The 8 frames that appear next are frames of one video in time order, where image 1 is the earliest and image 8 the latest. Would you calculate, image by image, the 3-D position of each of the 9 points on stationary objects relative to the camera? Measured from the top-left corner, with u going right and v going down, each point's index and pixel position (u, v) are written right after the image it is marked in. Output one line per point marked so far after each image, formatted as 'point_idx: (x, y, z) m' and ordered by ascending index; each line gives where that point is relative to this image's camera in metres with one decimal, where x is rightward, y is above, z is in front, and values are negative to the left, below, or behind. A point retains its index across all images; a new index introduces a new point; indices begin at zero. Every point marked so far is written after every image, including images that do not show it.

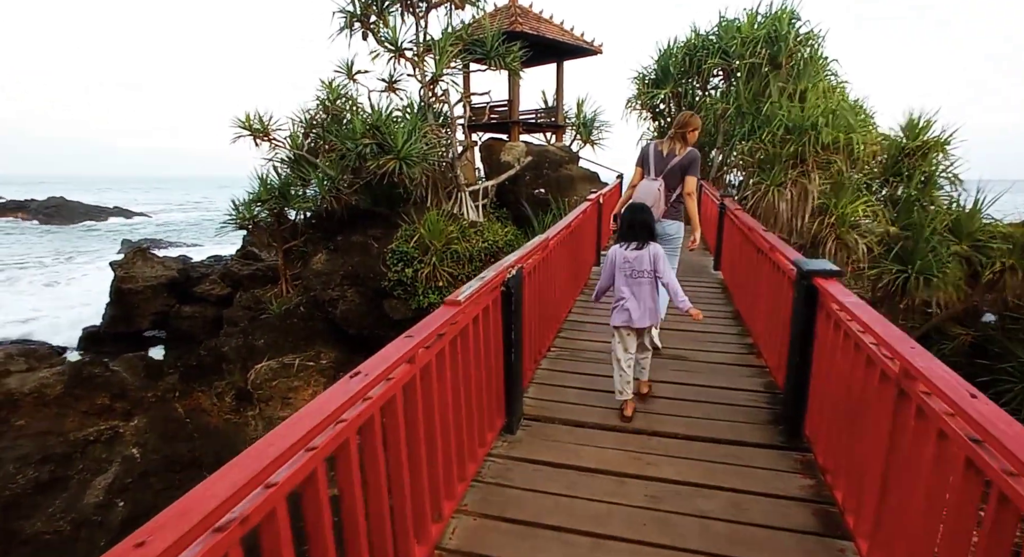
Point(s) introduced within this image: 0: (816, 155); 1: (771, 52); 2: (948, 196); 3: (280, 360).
0: (+3.8, +1.5, +7.0) m
1: (+3.7, +3.3, +8.0) m
2: (+6.3, +1.2, +8.0) m
3: (-3.5, -1.2, +8.4) m
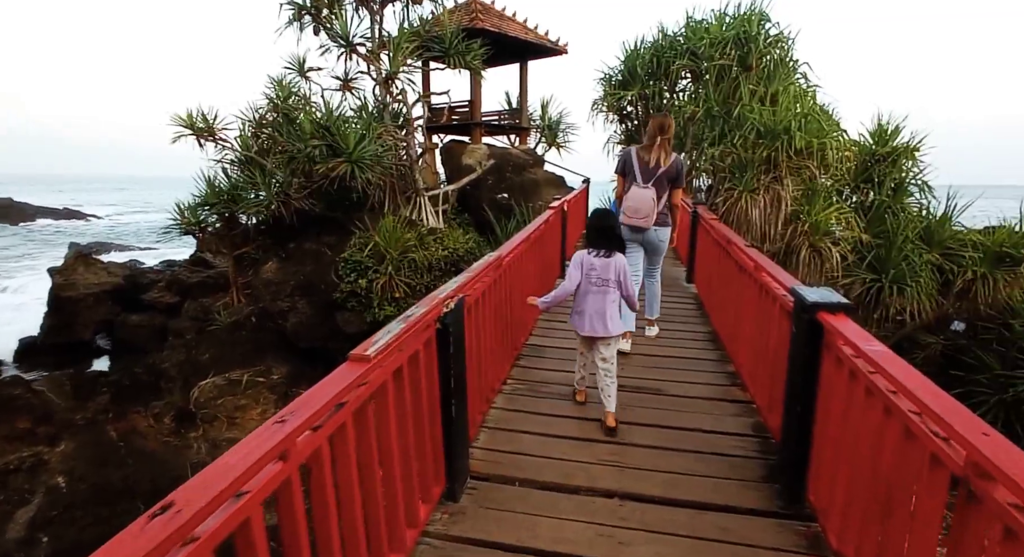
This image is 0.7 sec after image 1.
0: (+3.4, +1.4, +6.7) m
1: (+3.2, +3.1, +7.7) m
2: (+5.8, +1.1, +7.9) m
3: (-4.0, -1.4, +7.7) m
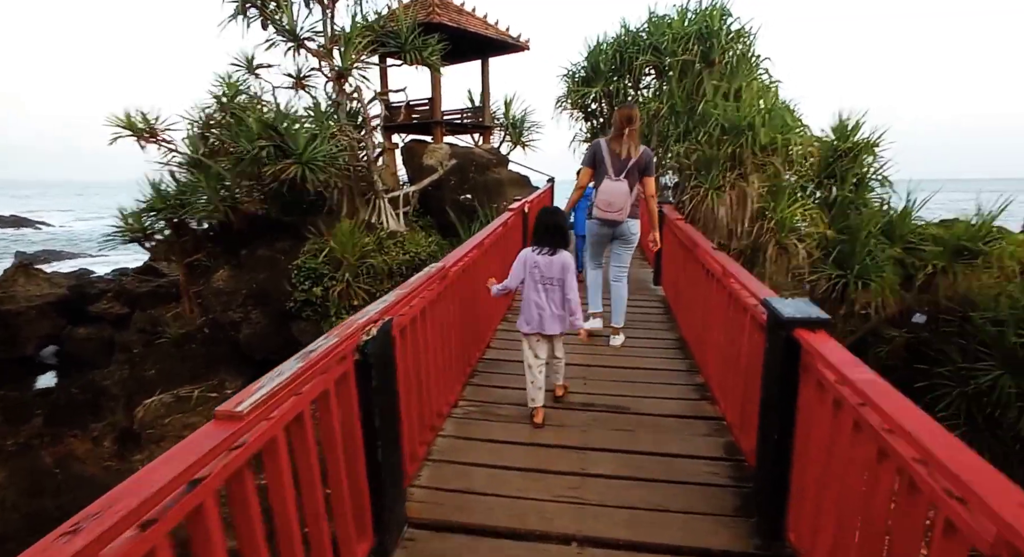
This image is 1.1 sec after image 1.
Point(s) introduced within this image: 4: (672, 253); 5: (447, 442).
0: (+2.9, +1.5, +6.6) m
1: (+2.6, +3.2, +7.6) m
2: (+5.3, +1.2, +7.9) m
3: (-4.4, -1.5, +7.3) m
4: (+1.3, +0.2, +4.4) m
5: (-0.3, -0.7, +2.3) m
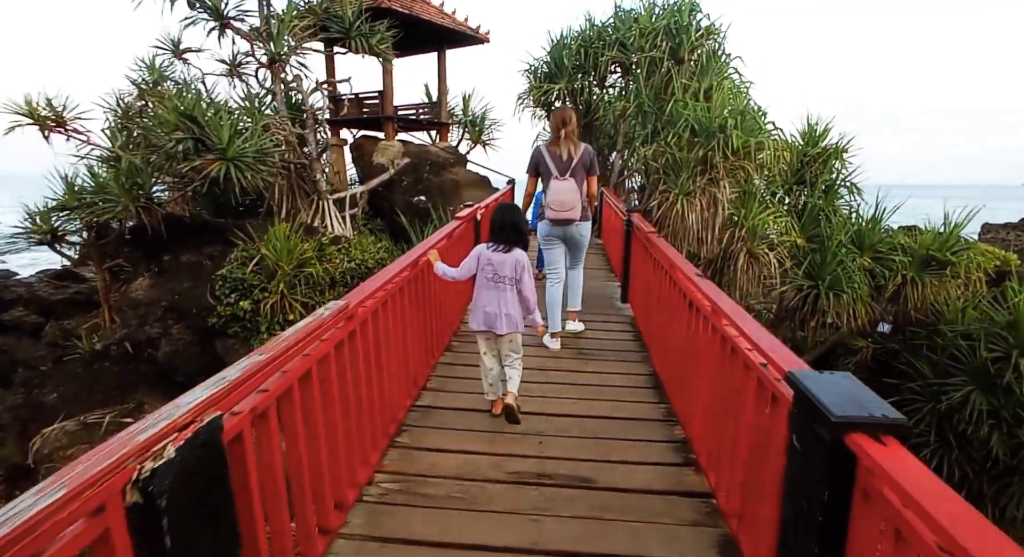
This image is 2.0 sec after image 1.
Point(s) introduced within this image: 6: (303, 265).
0: (+2.4, +1.3, +6.2) m
1: (+2.1, +3.0, +7.2) m
2: (+4.7, +1.0, +7.7) m
3: (-5.0, -1.6, +6.4) m
4: (+0.9, +0.1, +3.9) m
5: (-0.5, -0.8, +1.7) m
6: (-2.3, +0.1, +6.1) m
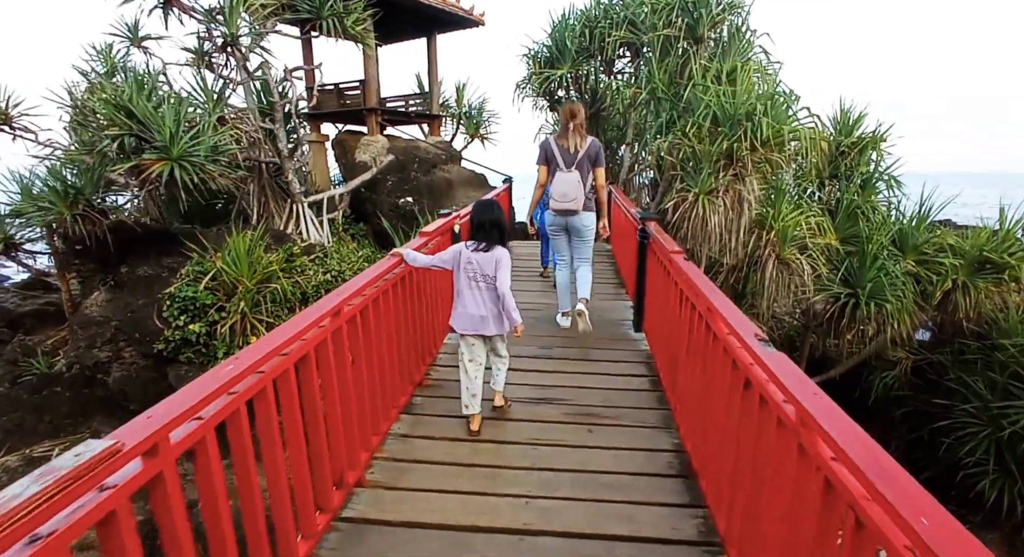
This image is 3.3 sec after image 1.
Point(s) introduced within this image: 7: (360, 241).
0: (+2.3, +1.2, +5.4) m
1: (+2.0, +2.9, +6.3) m
2: (+4.6, +0.9, +6.8) m
3: (-5.0, -1.8, +5.7) m
4: (+0.8, -0.1, +3.1) m
5: (-0.6, -1.0, +0.9) m
6: (-2.4, 0.0, +5.4) m
7: (-1.9, +0.5, +6.9) m
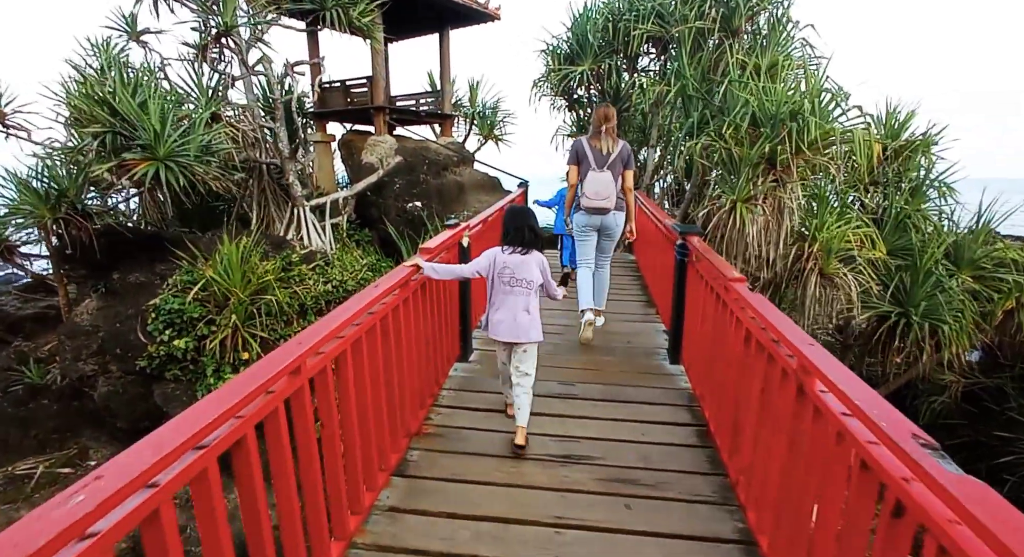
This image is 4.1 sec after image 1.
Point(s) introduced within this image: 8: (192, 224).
0: (+2.5, +1.1, +4.8) m
1: (+2.2, +2.8, +5.8) m
2: (+4.8, +0.8, +6.2) m
3: (-4.9, -1.9, +5.3) m
4: (+0.9, -0.2, +2.6) m
5: (-0.6, -1.1, +0.4) m
6: (-2.2, -0.1, +5.0) m
7: (-1.7, +0.4, +6.5) m
8: (-3.7, +0.6, +6.2) m
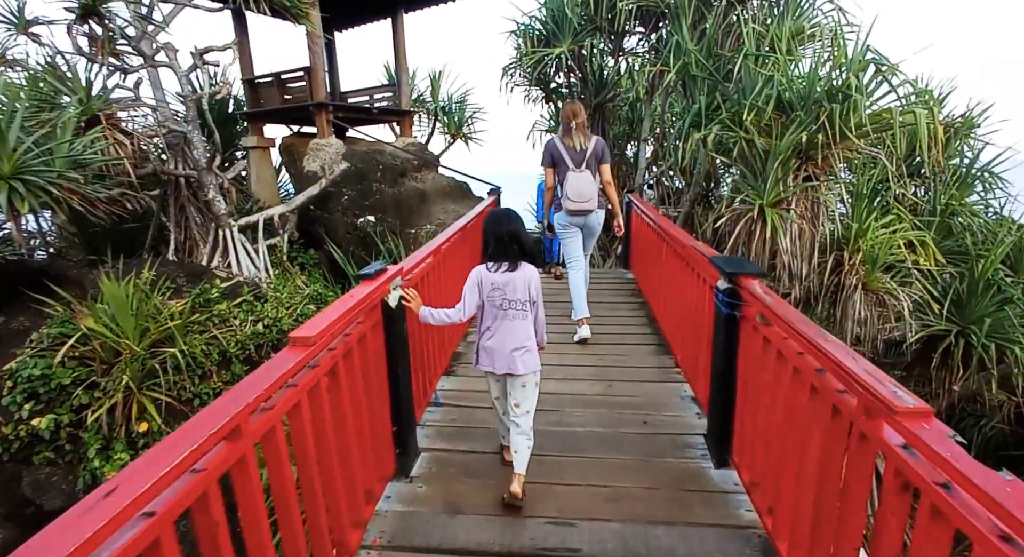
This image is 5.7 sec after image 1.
0: (+2.3, +0.9, +3.9) m
1: (+1.9, +2.6, +4.8) m
2: (+4.6, +0.7, +5.3) m
3: (-5.0, -2.3, +4.2) m
4: (+0.8, -0.4, +1.6) m
5: (-0.6, -1.4, -0.6) m
6: (-2.4, -0.4, +3.9) m
7: (-2.0, +0.1, +5.4) m
8: (-3.9, +0.2, +5.1) m
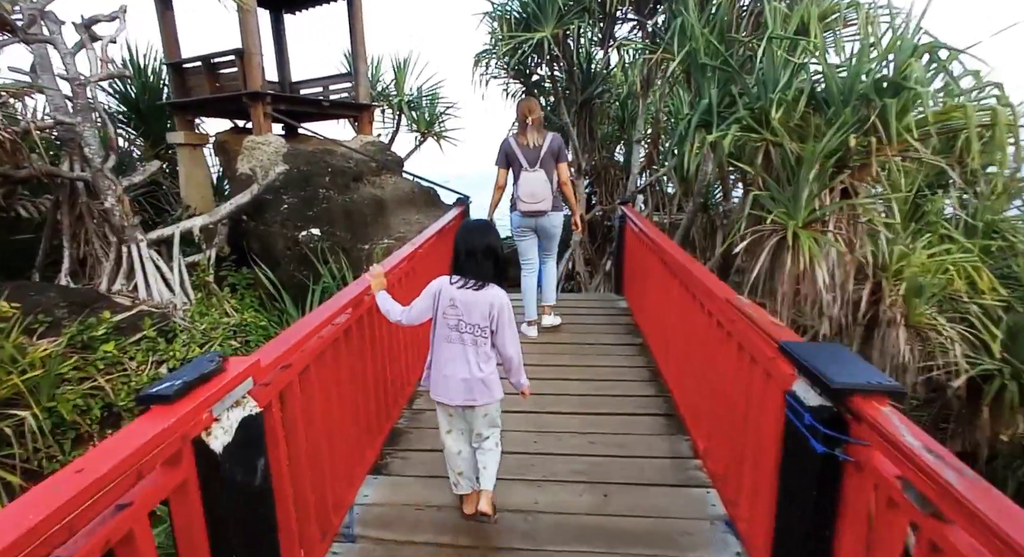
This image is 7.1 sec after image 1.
0: (+2.1, +0.7, +3.1) m
1: (+1.7, +2.4, +4.1) m
2: (+4.3, +0.5, +4.6) m
3: (-5.2, -2.5, +3.2) m
4: (+0.7, -0.6, +0.8) m
5: (-0.7, -1.6, -1.5) m
6: (-2.6, -0.6, +3.0) m
7: (-2.2, -0.1, +4.5) m
8: (-4.2, 0.0, +4.1) m
